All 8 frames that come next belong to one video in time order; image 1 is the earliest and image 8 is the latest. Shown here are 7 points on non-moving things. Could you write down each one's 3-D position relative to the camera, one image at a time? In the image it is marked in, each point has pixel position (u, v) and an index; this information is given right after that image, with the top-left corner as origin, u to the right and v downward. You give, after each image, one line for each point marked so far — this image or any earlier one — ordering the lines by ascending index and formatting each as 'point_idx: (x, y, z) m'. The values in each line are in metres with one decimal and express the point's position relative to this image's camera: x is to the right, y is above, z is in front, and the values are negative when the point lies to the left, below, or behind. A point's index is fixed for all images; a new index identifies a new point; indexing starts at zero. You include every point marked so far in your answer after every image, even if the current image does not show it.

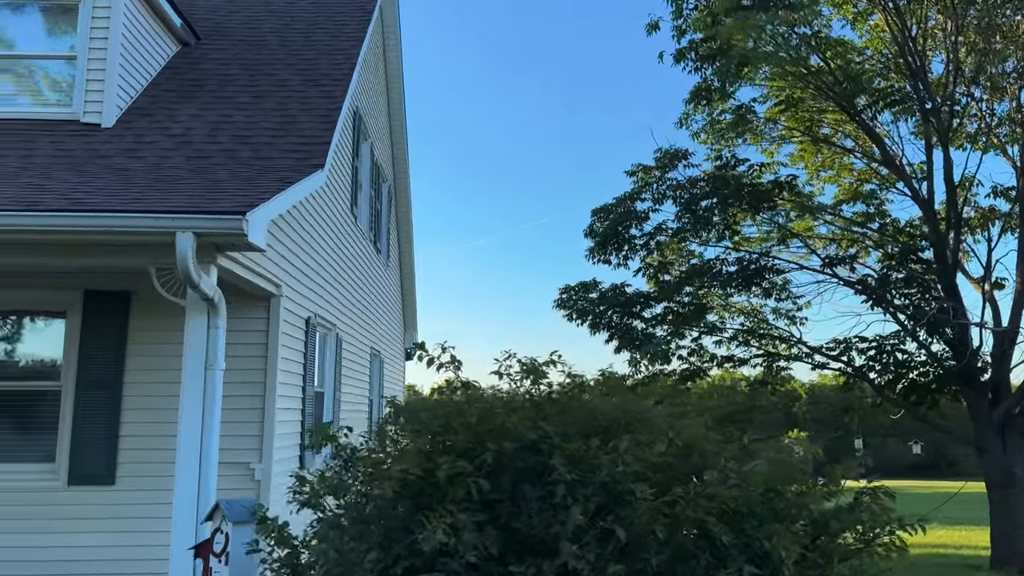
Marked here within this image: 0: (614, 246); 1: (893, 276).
0: (+1.7, +0.6, +11.7) m
1: (+5.1, +0.2, +10.3) m
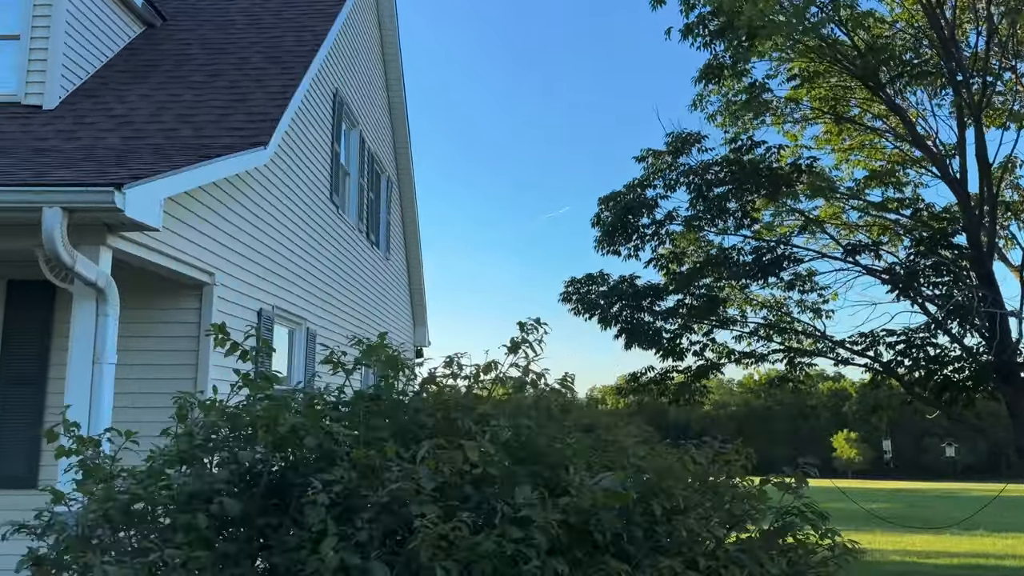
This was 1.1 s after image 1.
0: (+1.7, +0.8, +11.1) m
1: (+5.0, +0.3, +9.5) m
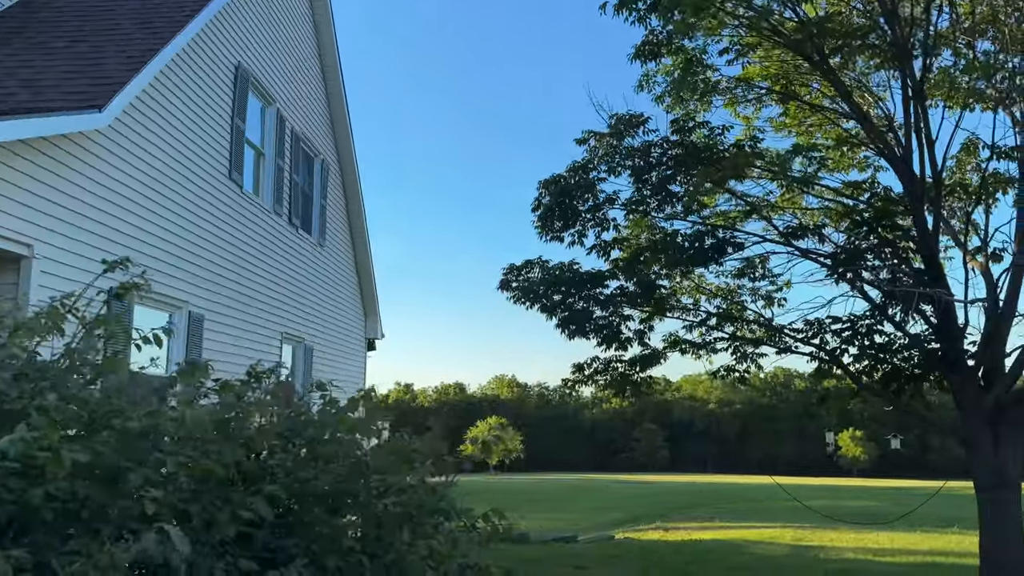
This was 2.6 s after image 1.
0: (+0.8, +0.9, +10.7) m
1: (+4.1, +0.5, +9.1) m
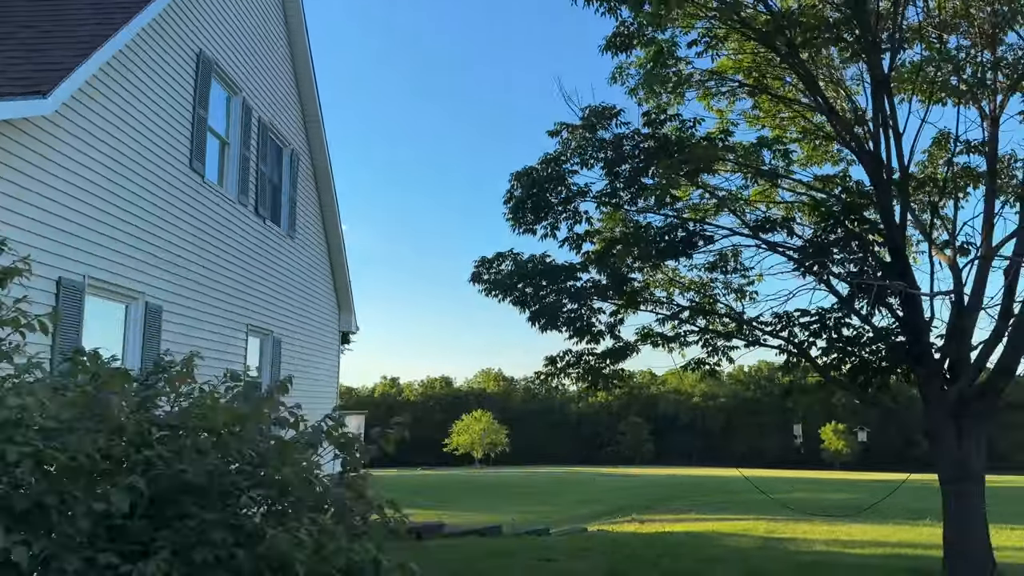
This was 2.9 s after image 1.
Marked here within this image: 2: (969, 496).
0: (+0.4, +1.0, +10.6) m
1: (+3.7, +0.6, +9.1) m
2: (+5.2, -2.3, +8.7) m
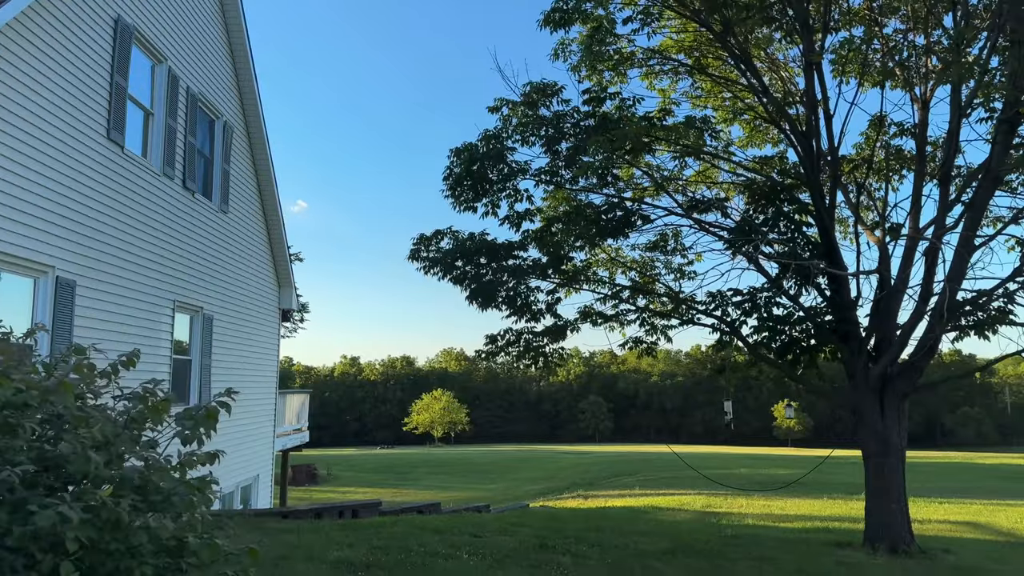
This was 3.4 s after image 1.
0: (-0.5, +1.4, +10.6) m
1: (+2.9, +0.8, +9.2) m
2: (+4.4, -2.1, +8.9) m
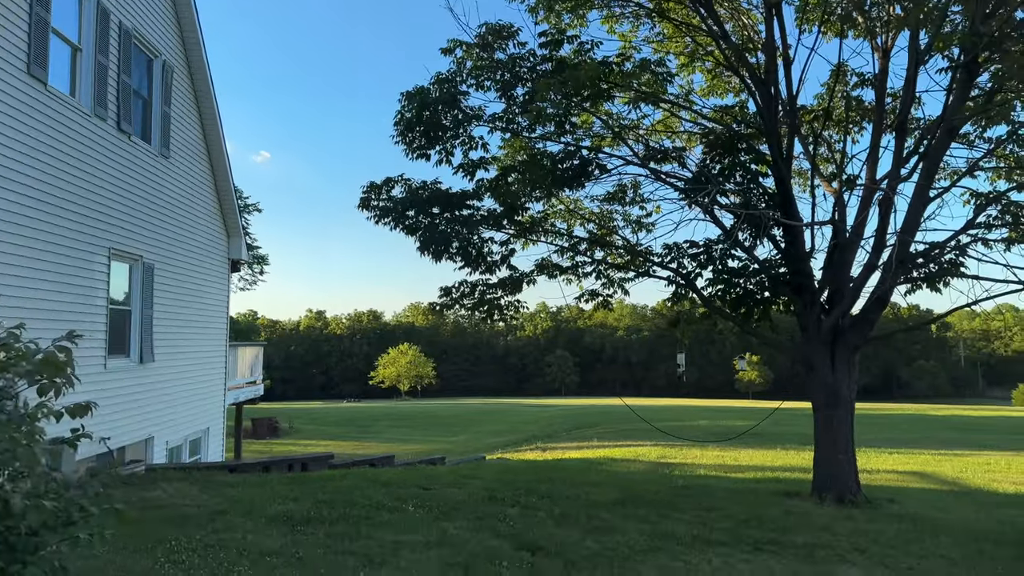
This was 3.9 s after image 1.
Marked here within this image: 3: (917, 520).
0: (-1.1, +2.0, +10.2) m
1: (+2.4, +1.4, +9.0) m
2: (+3.8, -1.5, +9.0) m
3: (+4.1, -2.3, +7.7) m
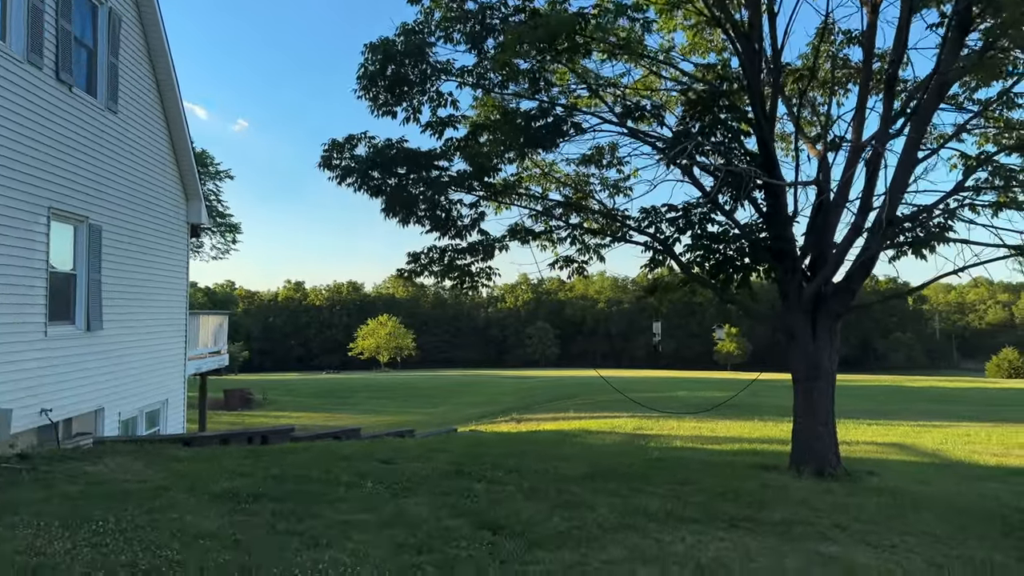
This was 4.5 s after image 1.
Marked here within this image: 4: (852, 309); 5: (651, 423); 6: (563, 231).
0: (-1.5, +2.5, +9.6) m
1: (+2.0, +1.8, +8.6) m
2: (+3.5, -1.2, +8.6) m
3: (+3.8, -2.0, +7.5) m
4: (+3.9, -0.2, +8.8) m
5: (+2.5, -2.4, +13.9) m
6: (+0.7, +0.8, +10.5) m
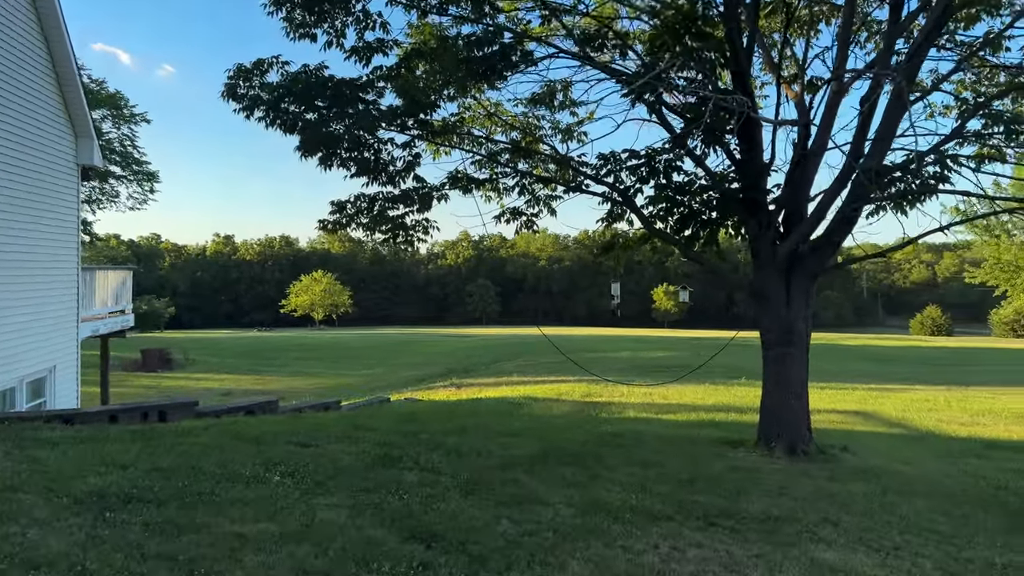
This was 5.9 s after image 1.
0: (-2.1, +3.0, +8.2) m
1: (+1.4, +2.2, +7.5) m
2: (+2.9, -0.7, +7.8) m
3: (+3.2, -1.6, +6.7) m
4: (+3.3, +0.2, +7.9) m
5: (+1.5, -1.7, +13.1) m
6: (0.0, +1.3, +9.3) m
